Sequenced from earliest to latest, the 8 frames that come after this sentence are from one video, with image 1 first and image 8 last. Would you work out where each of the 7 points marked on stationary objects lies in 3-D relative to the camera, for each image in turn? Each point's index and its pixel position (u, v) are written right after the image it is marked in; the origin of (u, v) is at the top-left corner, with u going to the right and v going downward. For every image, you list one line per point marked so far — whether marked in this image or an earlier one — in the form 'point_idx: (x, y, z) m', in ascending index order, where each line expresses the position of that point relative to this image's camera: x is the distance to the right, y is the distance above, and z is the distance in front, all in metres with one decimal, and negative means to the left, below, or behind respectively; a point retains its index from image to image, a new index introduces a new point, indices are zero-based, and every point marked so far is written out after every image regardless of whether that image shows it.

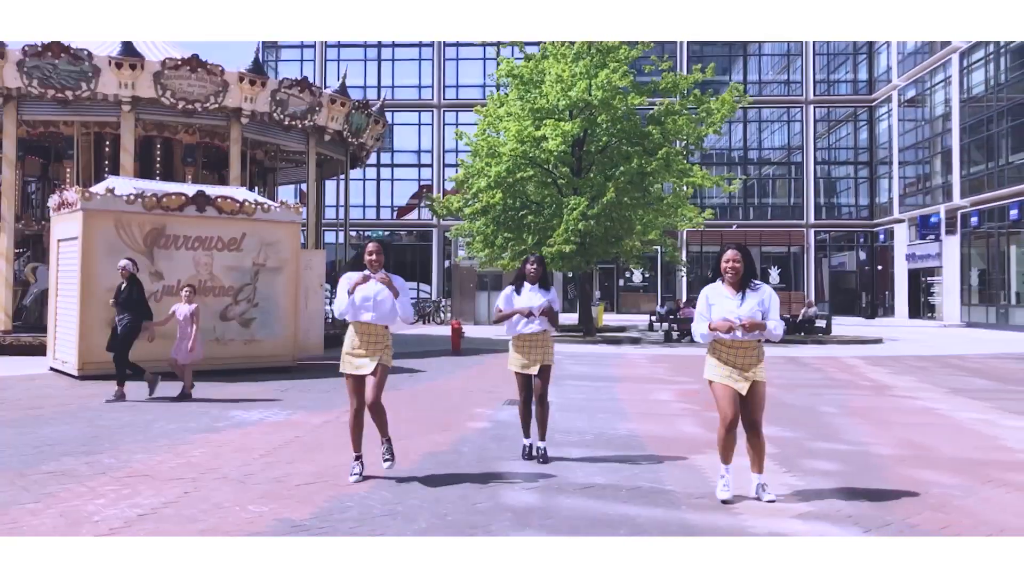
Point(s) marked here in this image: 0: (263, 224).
0: (-4.4, +1.1, +14.7) m
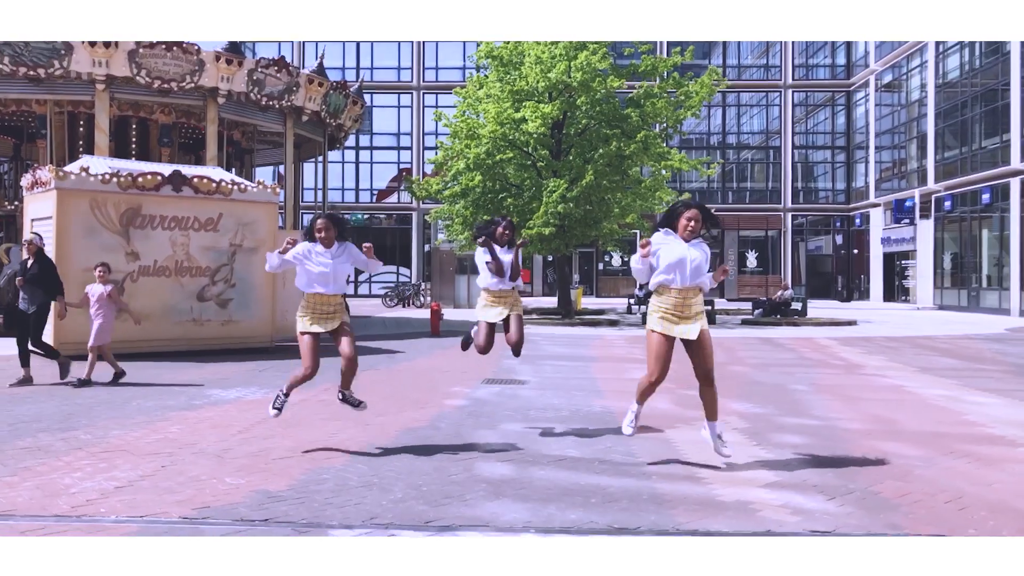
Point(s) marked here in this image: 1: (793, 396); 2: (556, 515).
0: (-4.8, +1.5, +14.6) m
1: (+3.4, -1.3, +10.1) m
2: (+0.3, -1.4, +4.9) m
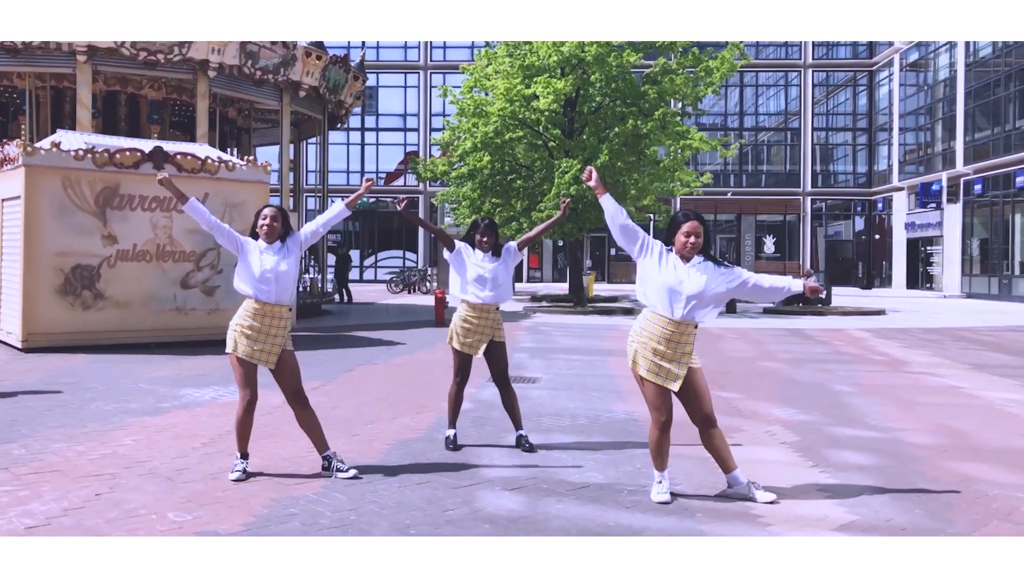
0: (-4.6, +1.7, +13.5) m
1: (+3.5, -1.2, +8.9) m
2: (+0.3, -1.3, +3.8) m
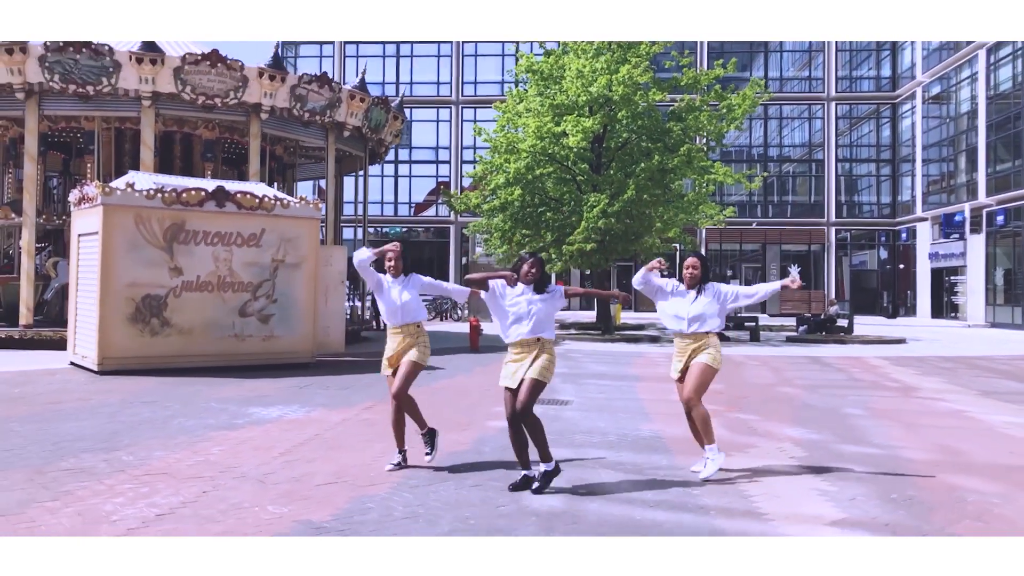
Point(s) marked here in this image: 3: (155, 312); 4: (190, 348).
0: (-4.0, +1.2, +14.6) m
1: (+3.9, -1.6, +9.7) m
2: (+0.6, -1.5, +4.7) m
3: (-5.8, -0.4, +13.5) m
4: (-5.3, -1.0, +13.8) m
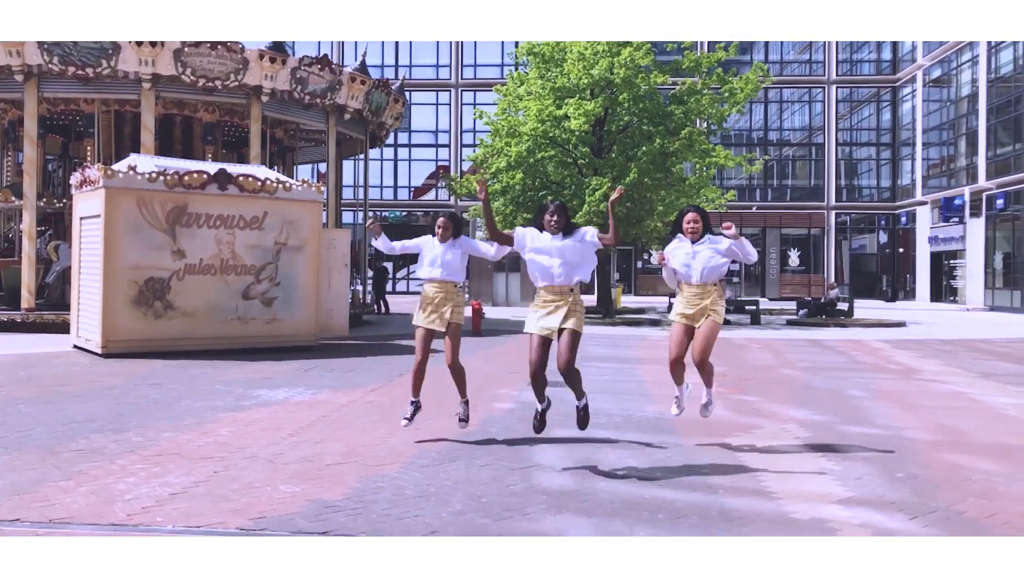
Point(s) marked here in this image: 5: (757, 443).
0: (-4.0, +1.5, +14.6) m
1: (+4.0, -1.3, +9.8) m
2: (+0.6, -1.4, +4.7) m
3: (-5.7, -0.1, +13.5) m
4: (-5.3, -0.7, +13.8) m
5: (+2.1, -1.4, +7.3) m
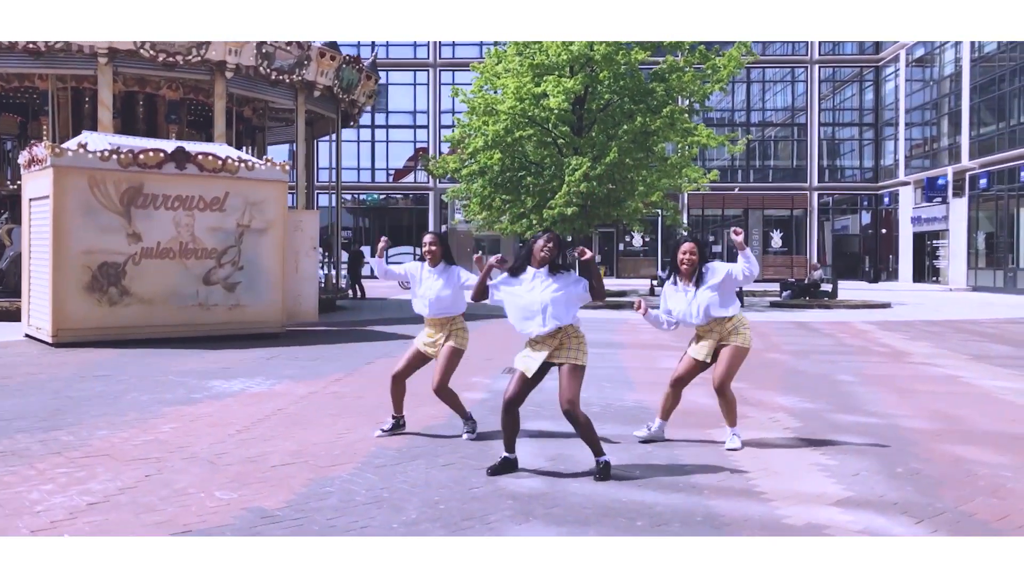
0: (-4.4, +1.8, +13.9) m
1: (+3.7, -1.1, +9.3) m
2: (+0.4, -1.3, +4.2) m
3: (-6.1, +0.1, +12.8) m
4: (-5.7, -0.5, +13.1) m
5: (+1.9, -1.2, +6.8) m
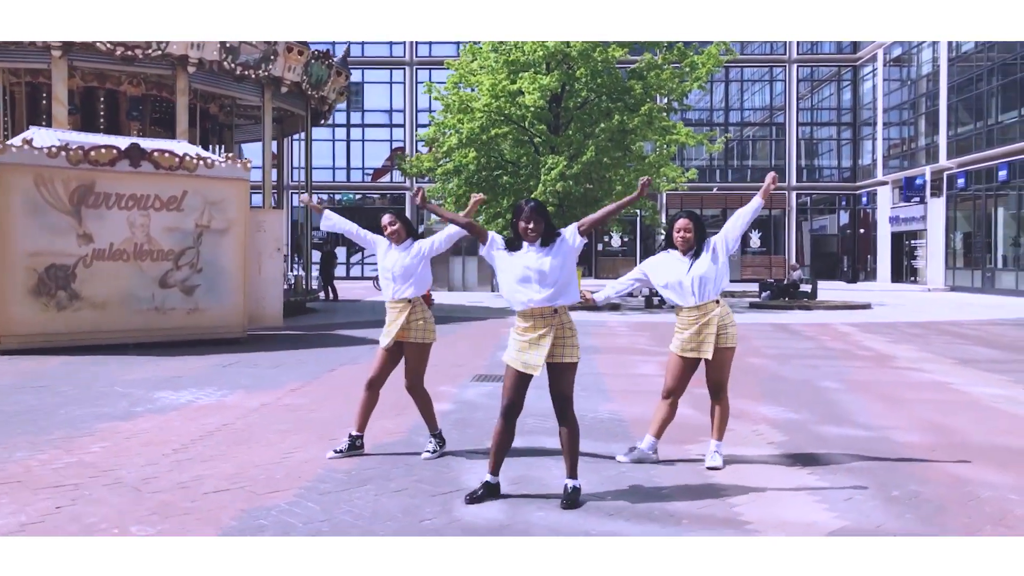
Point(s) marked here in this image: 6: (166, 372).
0: (-4.9, +1.7, +13.3) m
1: (+3.3, -1.2, +8.8) m
2: (+0.2, -1.3, +3.7) m
3: (-6.6, +0.1, +12.1) m
4: (-6.1, -0.5, +12.4) m
5: (+1.6, -1.2, +6.3) m
6: (-4.3, -1.0, +10.2) m
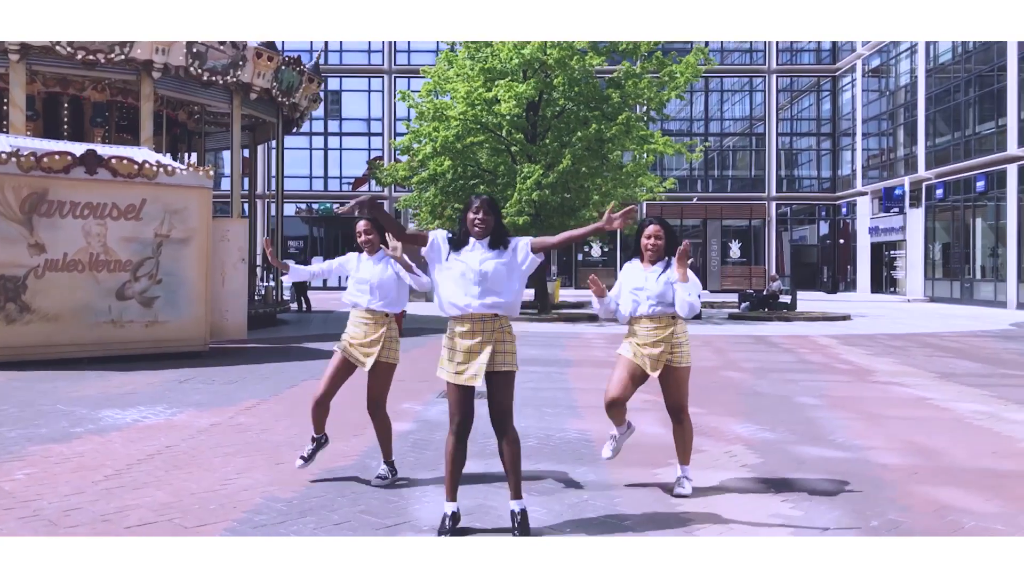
0: (-5.3, +1.5, +12.8) m
1: (+3.0, -1.3, +8.5) m
2: (0.0, -1.4, +3.3) m
3: (-7.0, -0.1, +11.6) m
4: (-6.5, -0.7, +11.9) m
5: (+1.3, -1.3, +5.9) m
6: (-4.6, -1.2, +9.8) m
